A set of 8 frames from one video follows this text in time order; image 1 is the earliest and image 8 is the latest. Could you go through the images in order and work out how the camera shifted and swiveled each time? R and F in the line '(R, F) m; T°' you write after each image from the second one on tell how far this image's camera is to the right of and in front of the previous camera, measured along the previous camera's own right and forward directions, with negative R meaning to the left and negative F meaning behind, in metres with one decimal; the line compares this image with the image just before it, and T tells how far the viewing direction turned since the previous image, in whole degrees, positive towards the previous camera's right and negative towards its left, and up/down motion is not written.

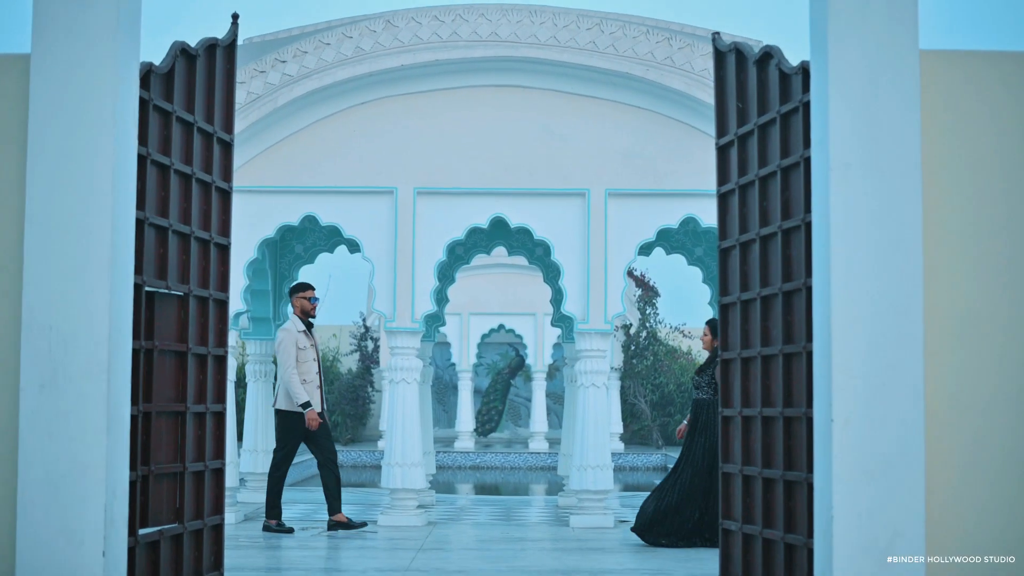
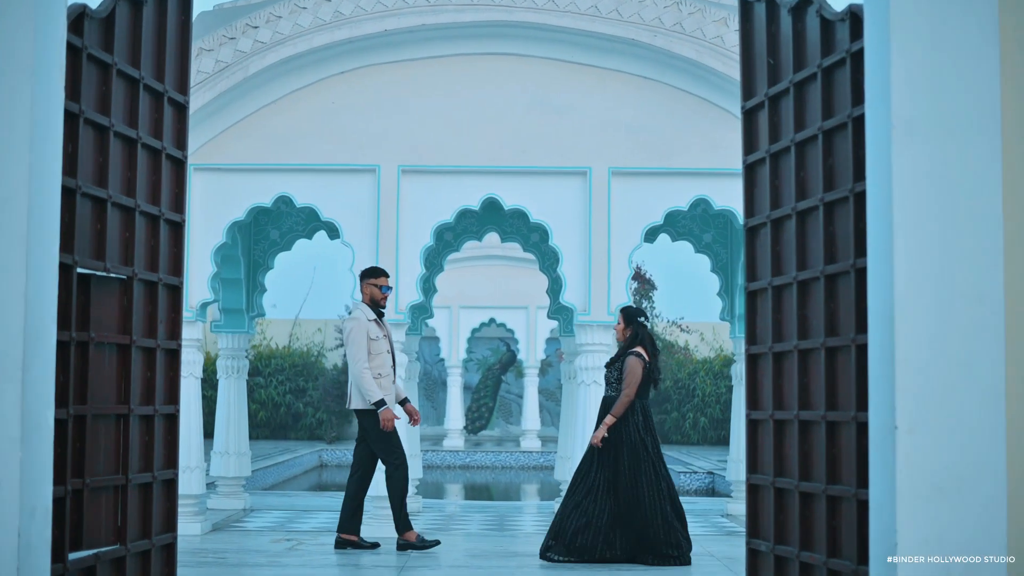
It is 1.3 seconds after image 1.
(0.0, +0.8) m; 0°
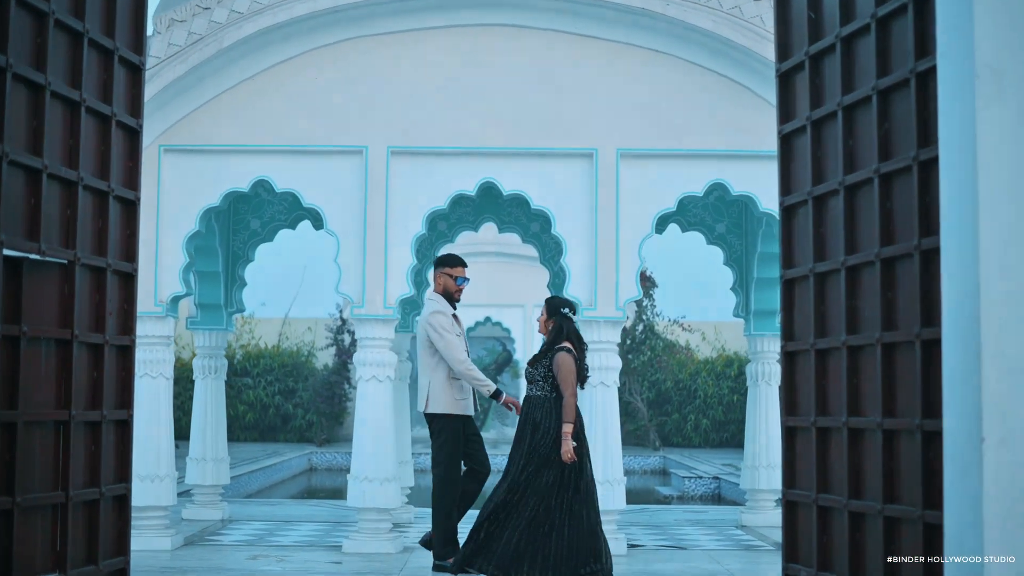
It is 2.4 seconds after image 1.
(0.0, +0.7) m; 0°
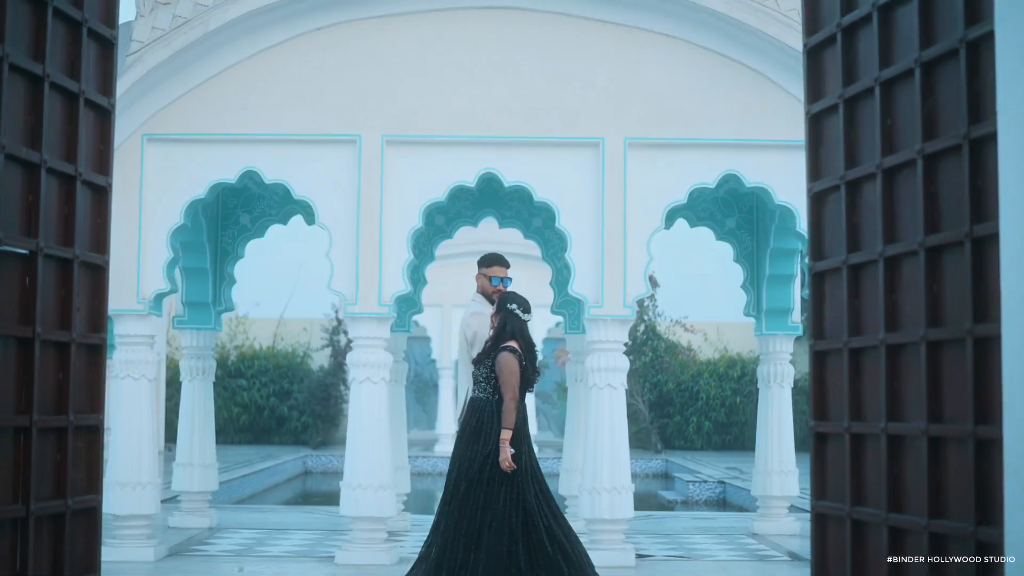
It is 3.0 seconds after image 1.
(0.0, +0.4) m; 0°
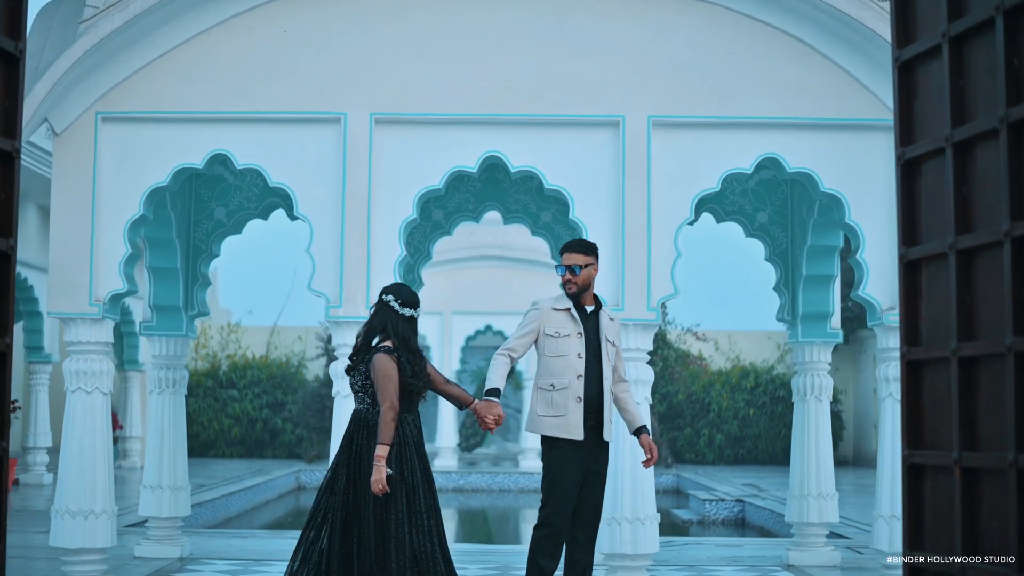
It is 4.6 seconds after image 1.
(0.0, +0.9) m; 0°
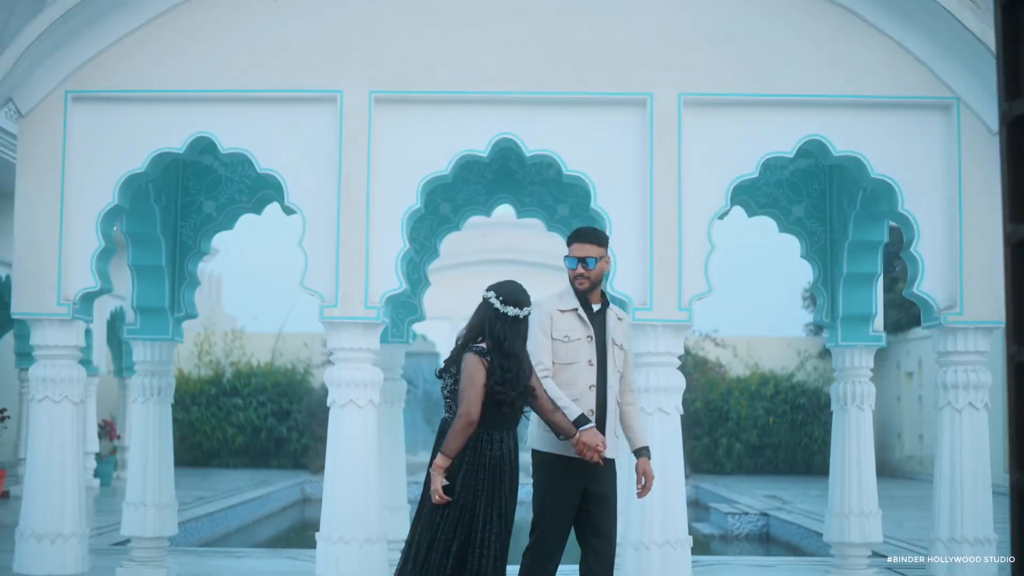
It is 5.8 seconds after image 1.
(0.0, +0.6) m; 0°
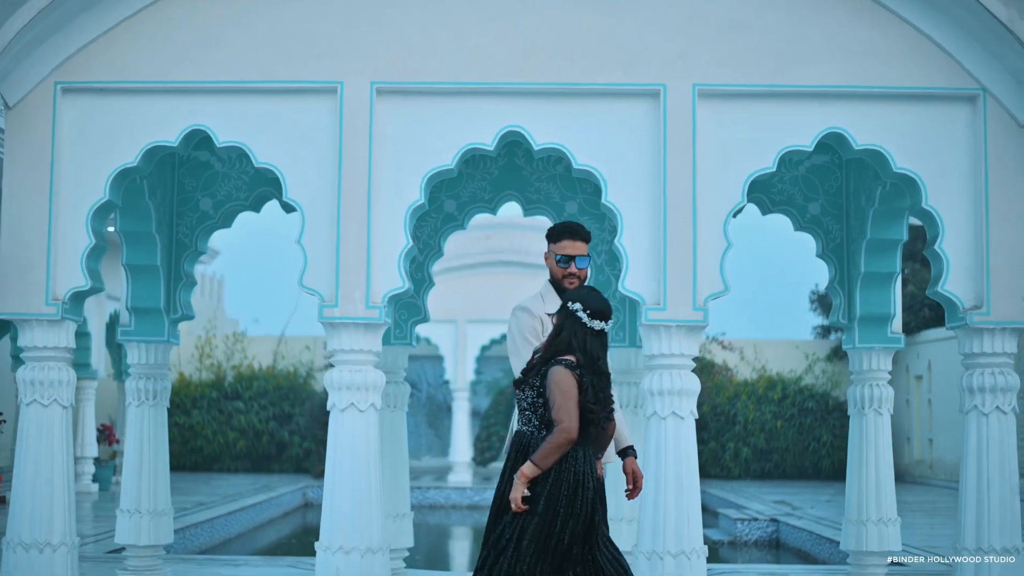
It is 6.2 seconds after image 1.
(0.0, +0.2) m; 0°
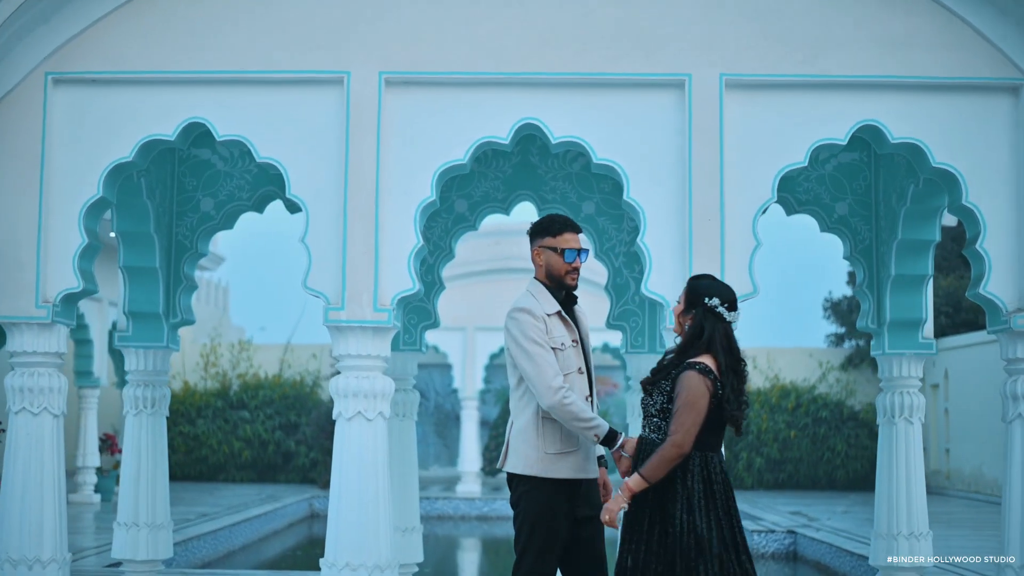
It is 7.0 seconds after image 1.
(0.0, +0.3) m; 0°
